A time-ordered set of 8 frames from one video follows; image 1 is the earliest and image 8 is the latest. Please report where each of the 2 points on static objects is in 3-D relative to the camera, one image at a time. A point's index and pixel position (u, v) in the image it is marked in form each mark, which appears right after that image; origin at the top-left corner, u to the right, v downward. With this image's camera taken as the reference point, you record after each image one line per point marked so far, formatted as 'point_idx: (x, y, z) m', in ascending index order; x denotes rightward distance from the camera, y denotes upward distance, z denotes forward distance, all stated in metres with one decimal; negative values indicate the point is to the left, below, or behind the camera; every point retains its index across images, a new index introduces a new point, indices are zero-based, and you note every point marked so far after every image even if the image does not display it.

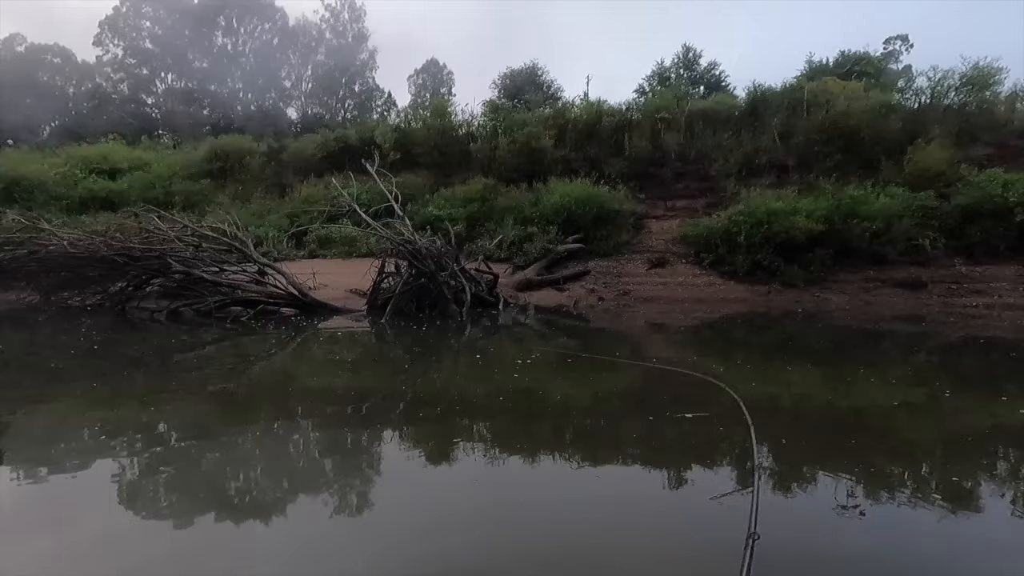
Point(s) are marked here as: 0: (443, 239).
0: (-1.3, +0.7, +11.1) m
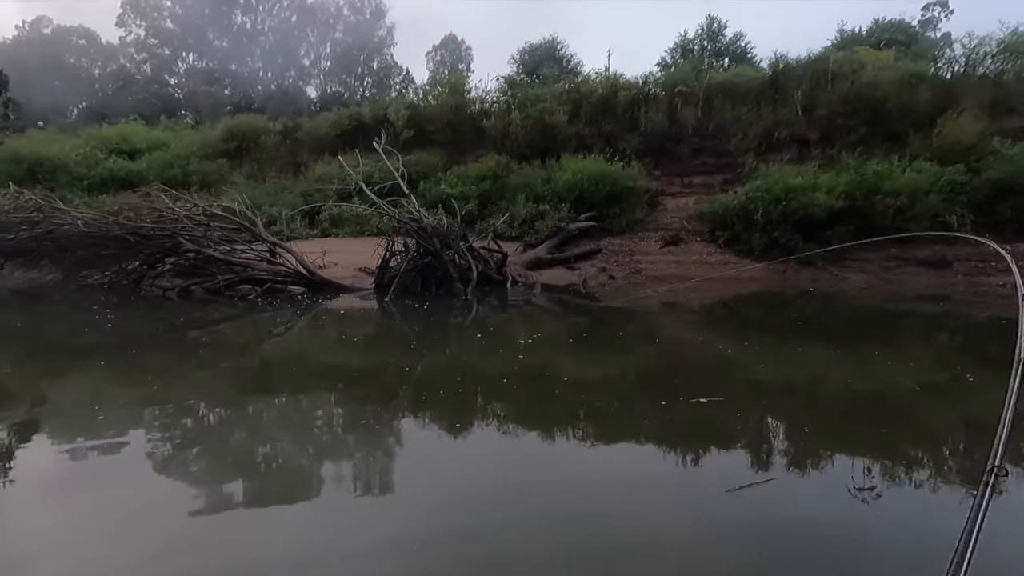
0: (-1.1, +1.1, +11.0) m
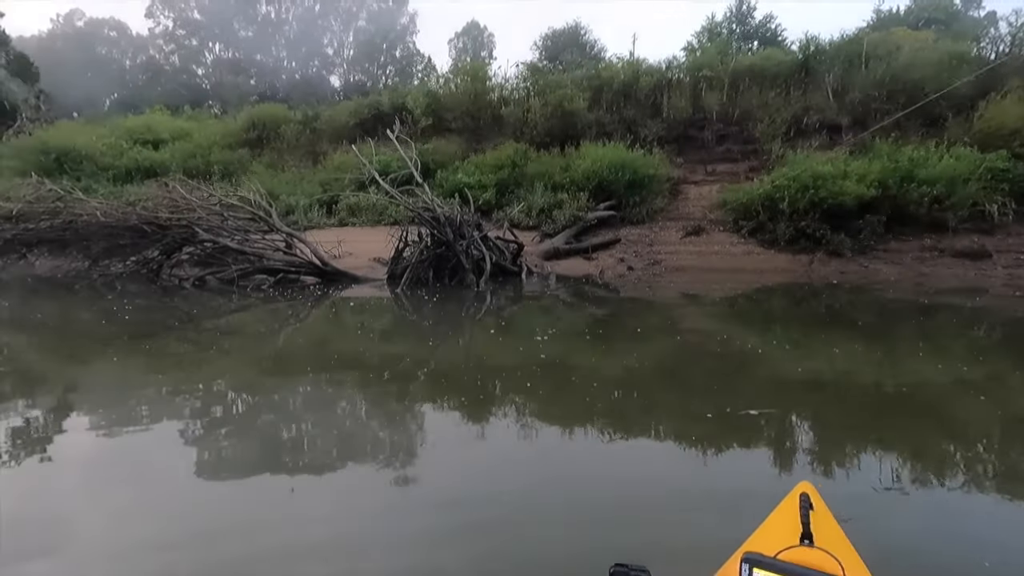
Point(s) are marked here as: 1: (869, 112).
0: (-0.8, +1.2, +10.9) m
1: (+7.2, +3.6, +15.0) m
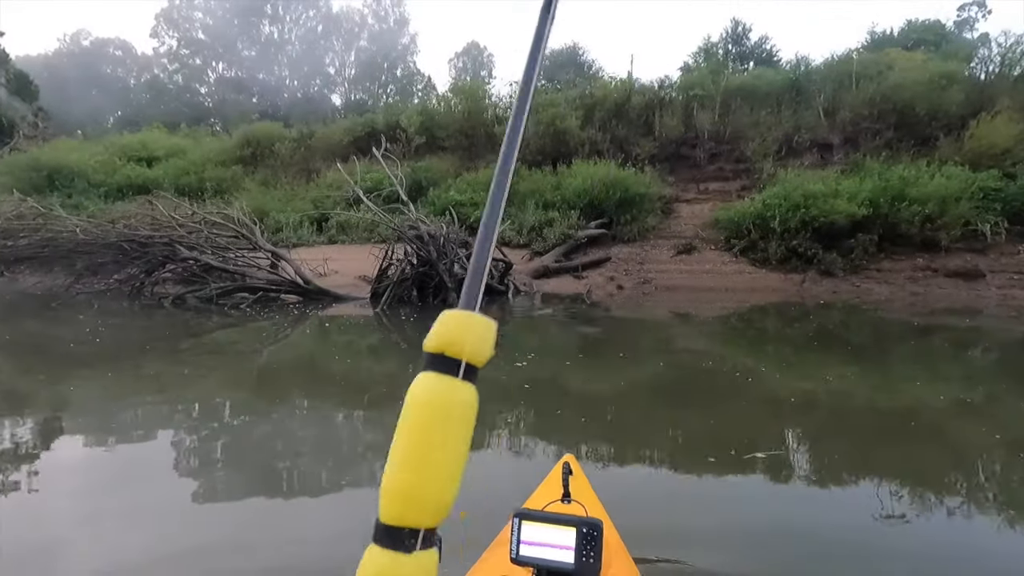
0: (-0.9, +1.0, +10.9) m
1: (+7.1, +3.2, +14.9) m
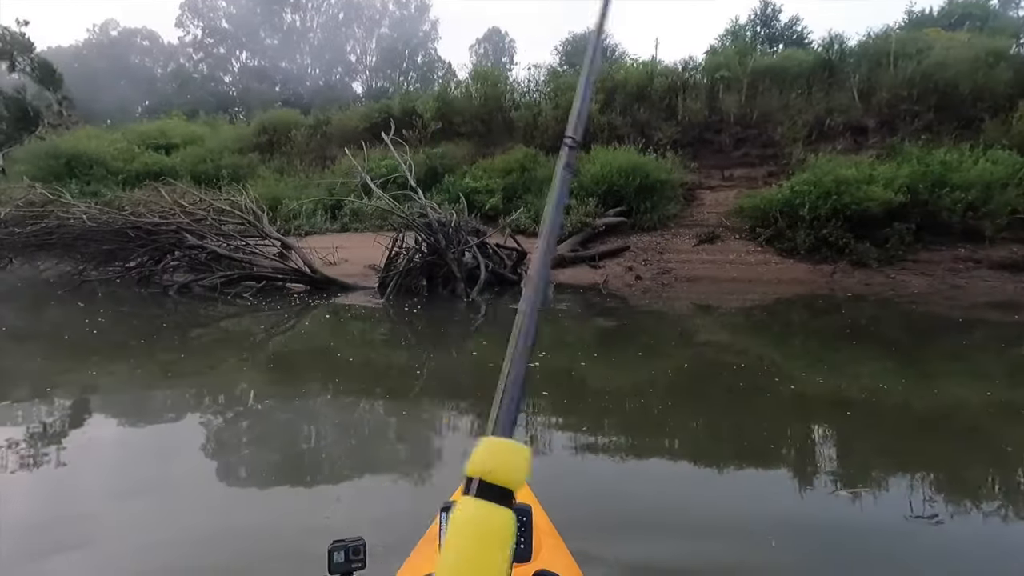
0: (-0.7, +1.1, +10.6) m
1: (+7.6, +3.3, +14.2) m
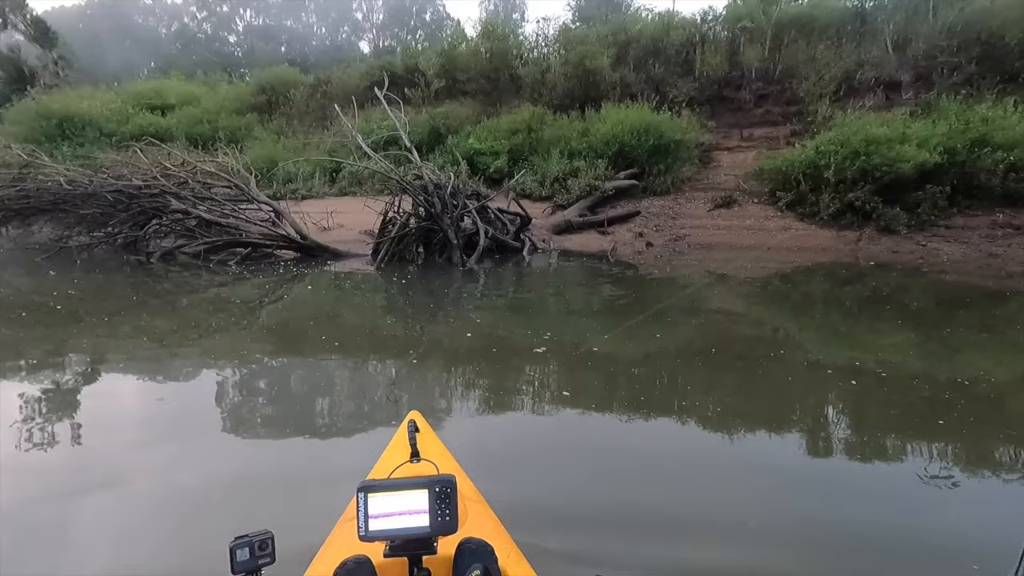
0: (-0.6, +1.6, +10.1) m
1: (+7.8, +3.9, +13.3) m
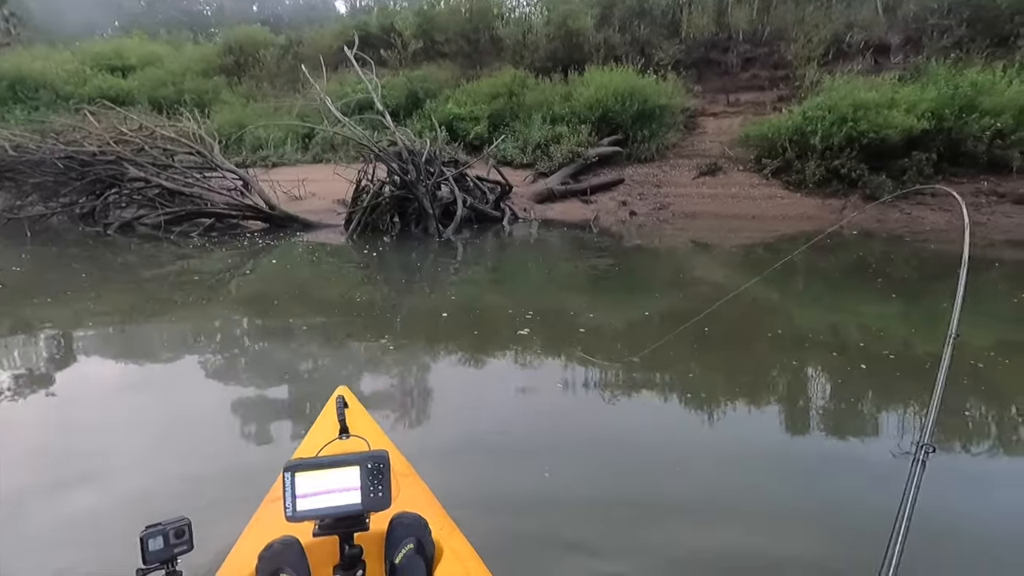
0: (-0.8, +2.0, +9.8) m
1: (+7.4, +4.6, +13.1) m
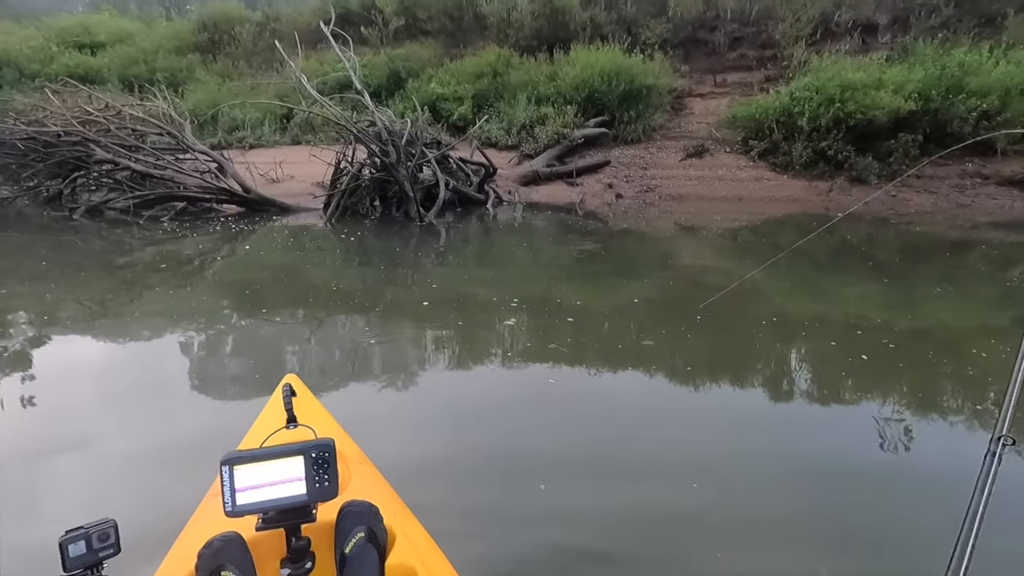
0: (-1.1, +2.2, +9.7) m
1: (+7.1, +5.0, +13.0) m
